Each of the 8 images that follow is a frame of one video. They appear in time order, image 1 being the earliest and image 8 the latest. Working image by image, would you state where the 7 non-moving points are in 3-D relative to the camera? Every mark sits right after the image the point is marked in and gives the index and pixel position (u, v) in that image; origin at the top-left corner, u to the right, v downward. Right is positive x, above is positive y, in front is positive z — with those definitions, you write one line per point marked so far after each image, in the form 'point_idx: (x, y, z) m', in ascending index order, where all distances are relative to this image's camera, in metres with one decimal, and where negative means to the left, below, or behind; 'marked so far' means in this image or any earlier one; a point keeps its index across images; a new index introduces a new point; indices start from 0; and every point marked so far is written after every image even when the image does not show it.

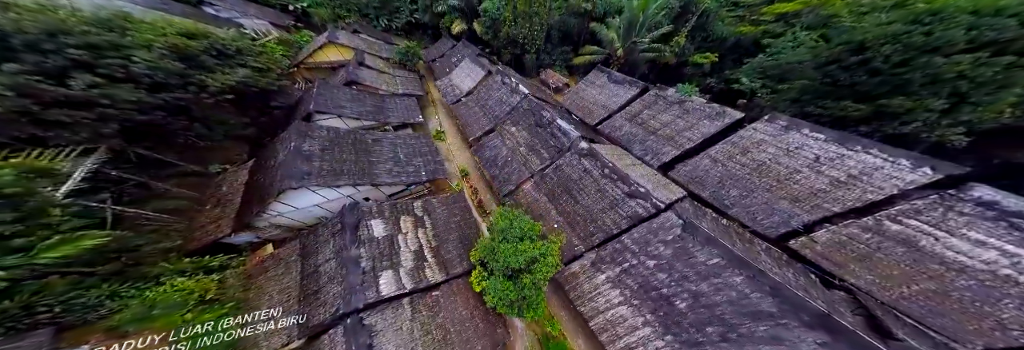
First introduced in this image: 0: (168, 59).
0: (-10.9, +3.9, +6.5) m
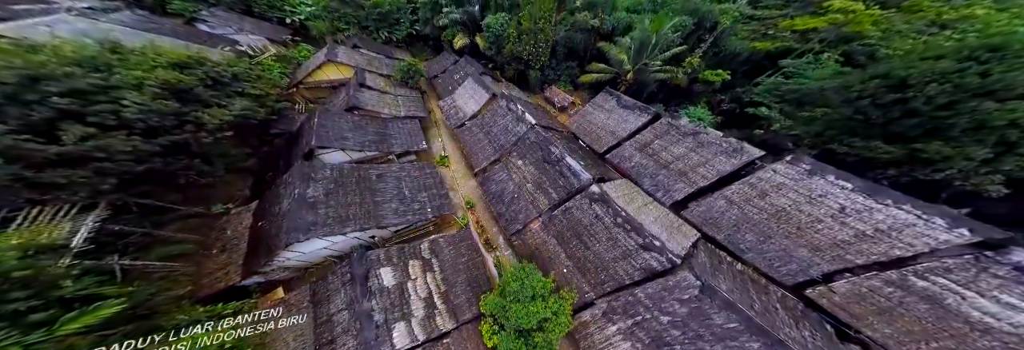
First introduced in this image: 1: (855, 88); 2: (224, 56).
0: (-10.5, +2.4, +6.2) m
1: (+11.0, +2.9, +6.5) m
2: (-13.4, +5.6, +9.5) m
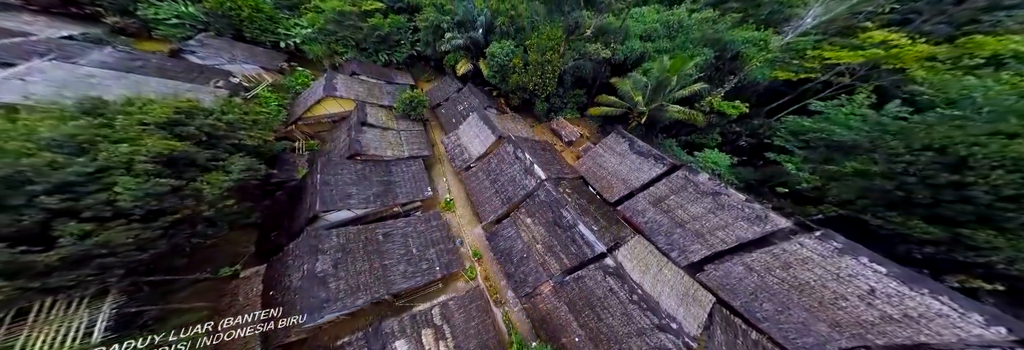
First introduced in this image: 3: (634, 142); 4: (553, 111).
0: (-10.1, +0.1, +5.8) m
1: (+11.4, +0.5, +6.0) m
2: (-13.0, +3.5, +9.0) m
3: (+5.9, +1.7, +9.8) m
4: (+2.3, +3.6, +11.9) m
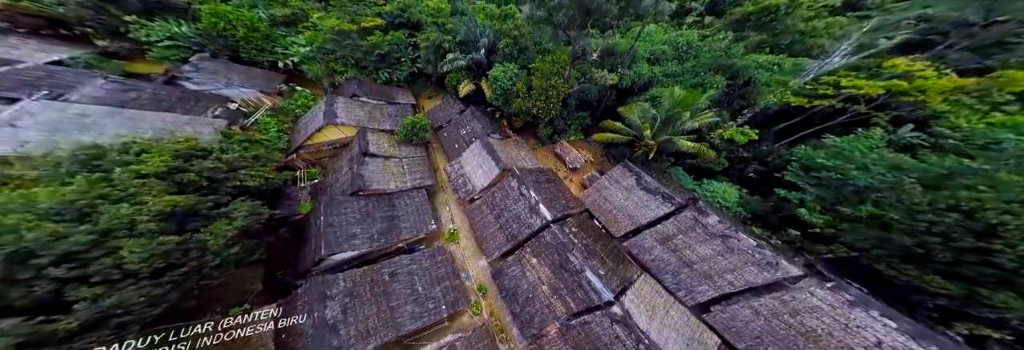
0: (-9.9, -1.5, +5.7) m
1: (+11.6, -1.1, +5.8) m
2: (-12.8, +2.1, +8.8) m
3: (+6.1, +0.2, +9.6) m
4: (+2.6, +2.2, +11.6) m
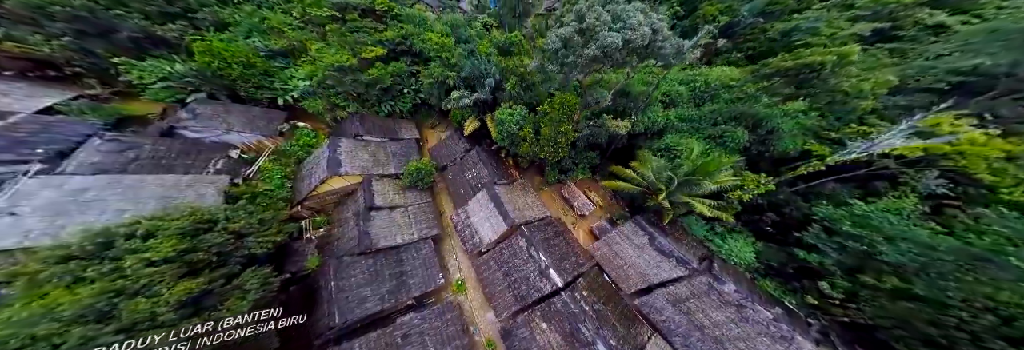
0: (-9.5, -4.1, +5.7) m
1: (+12.0, -3.7, +5.7) m
2: (-12.3, -0.4, +8.6) m
3: (+6.5, -2.2, +9.4) m
4: (+3.0, -0.1, +11.3) m
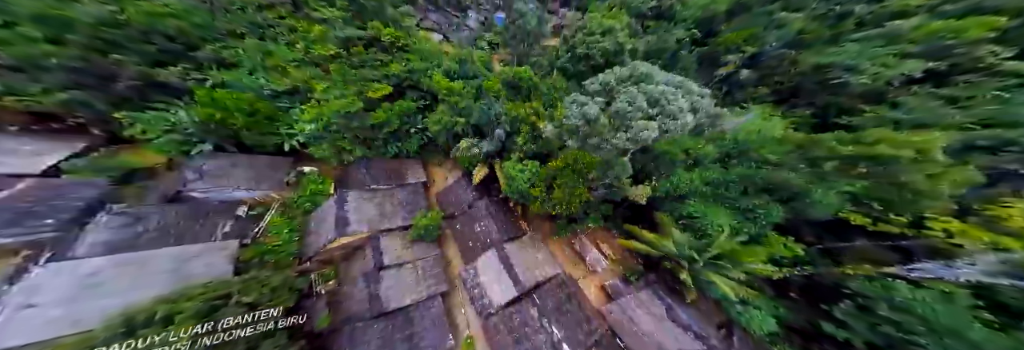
0: (-9.1, -7.1, +5.8) m
1: (+12.4, -6.6, +5.3) m
2: (-11.9, -3.2, +8.6) m
3: (+7.0, -4.9, +9.1) m
4: (+3.5, -2.7, +11.0) m
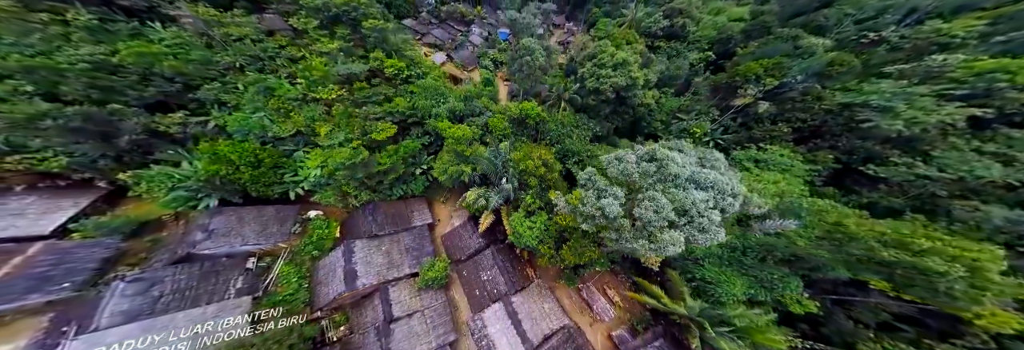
0: (-8.8, -9.8, +6.1) m
1: (+12.7, -9.2, +5.3) m
2: (-11.5, -5.8, +8.7) m
3: (+7.3, -7.4, +9.1) m
4: (+3.9, -5.1, +10.9) m
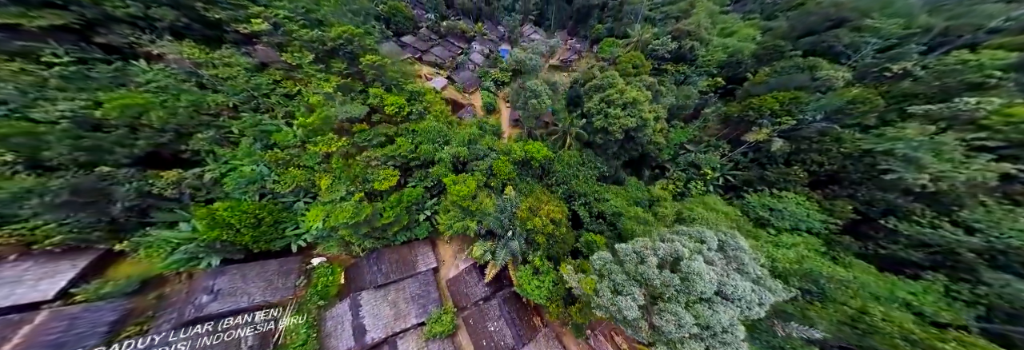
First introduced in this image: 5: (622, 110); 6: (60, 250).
0: (-8.4, -12.6, +6.3) m
1: (+13.1, -11.9, +5.4) m
2: (-11.2, -8.6, +8.8) m
3: (+7.7, -9.9, +9.1) m
4: (+4.2, -7.6, +10.9) m
5: (+6.2, +3.6, +11.5) m
6: (-21.4, -3.2, +9.8) m
